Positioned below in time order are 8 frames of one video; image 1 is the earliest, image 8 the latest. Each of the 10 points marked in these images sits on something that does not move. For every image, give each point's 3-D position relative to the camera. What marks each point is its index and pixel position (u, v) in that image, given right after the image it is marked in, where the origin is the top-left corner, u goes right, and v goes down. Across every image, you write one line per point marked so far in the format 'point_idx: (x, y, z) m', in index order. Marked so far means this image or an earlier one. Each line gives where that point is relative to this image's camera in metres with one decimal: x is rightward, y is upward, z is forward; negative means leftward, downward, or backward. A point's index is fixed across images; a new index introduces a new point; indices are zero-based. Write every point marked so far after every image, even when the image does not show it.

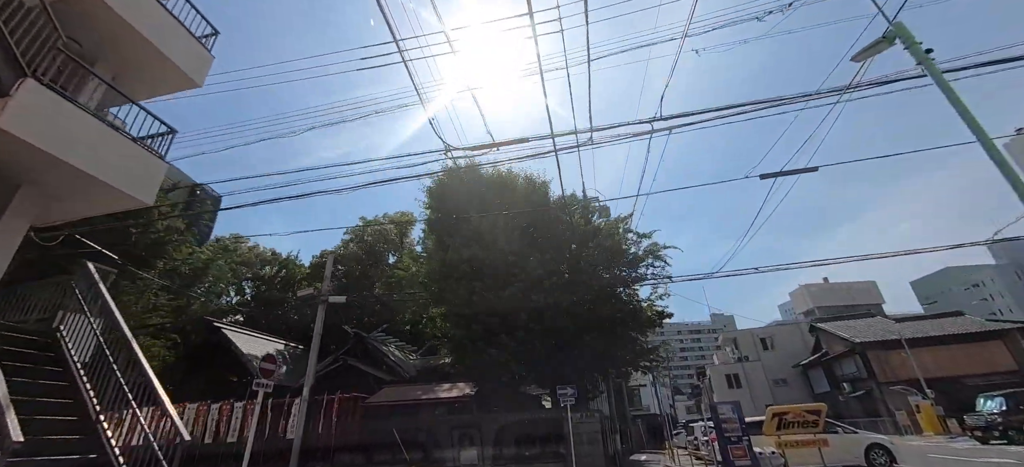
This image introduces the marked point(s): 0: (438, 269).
0: (-2.1, -0.9, +12.1) m
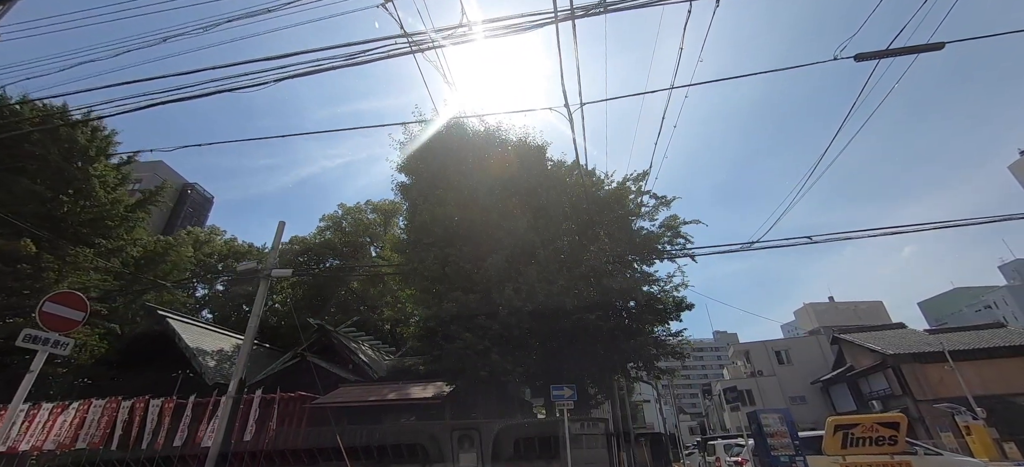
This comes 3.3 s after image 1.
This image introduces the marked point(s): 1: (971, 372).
0: (-2.4, -0.1, +9.9) m
1: (+21.5, -6.5, +19.8) m
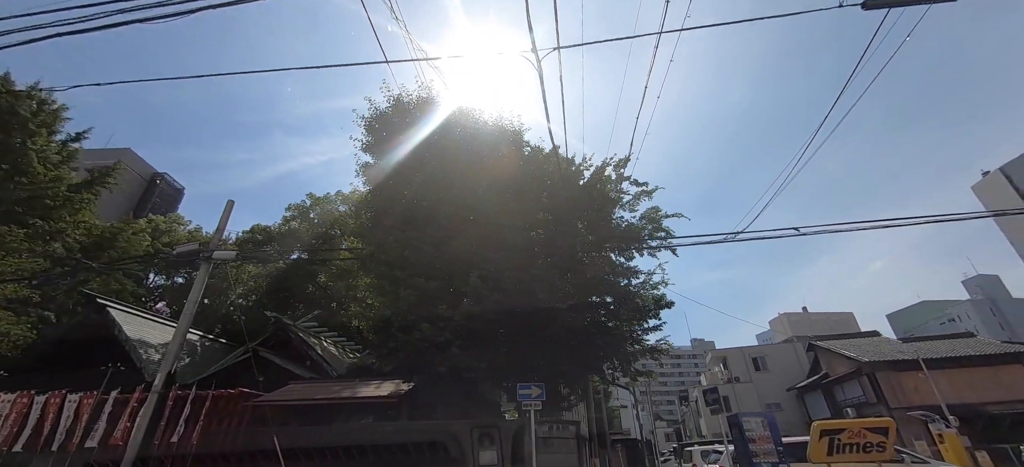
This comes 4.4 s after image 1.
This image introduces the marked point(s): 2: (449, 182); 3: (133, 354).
0: (-3.0, +0.2, +9.2) m
1: (+20.3, -6.9, +19.9) m
2: (-1.4, +1.1, +9.0) m
3: (-10.2, -3.2, +11.3) m
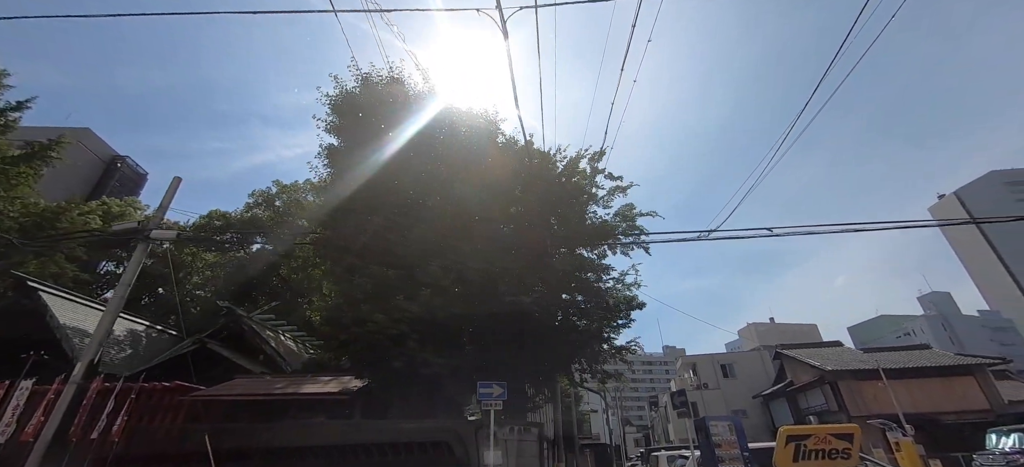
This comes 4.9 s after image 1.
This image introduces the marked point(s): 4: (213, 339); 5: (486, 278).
0: (-3.6, +0.5, +8.6) m
1: (+18.8, -7.6, +20.5) m
2: (-1.9, +1.3, +8.5) m
3: (-11.1, -2.7, +10.4) m
4: (-8.0, -2.8, +11.3) m
5: (-0.5, -0.8, +7.5) m
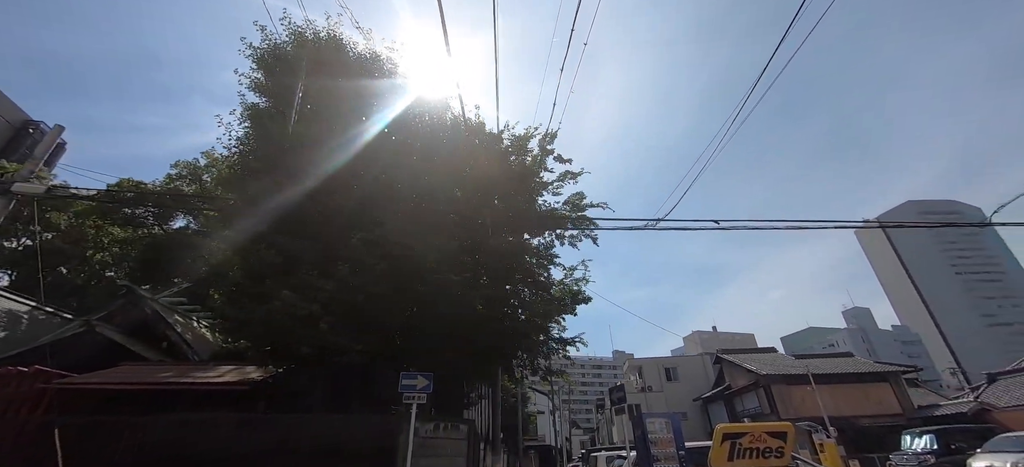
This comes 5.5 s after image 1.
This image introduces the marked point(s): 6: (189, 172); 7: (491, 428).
0: (-4.7, +1.0, +7.6) m
1: (+16.1, -8.2, +21.6) m
2: (-3.0, +1.8, +7.7) m
3: (-12.4, -1.8, +8.7) m
4: (-9.5, -2.0, +9.9) m
5: (-1.5, -0.4, +6.8) m
6: (-12.7, +2.4, +16.5) m
7: (-0.5, -4.7, +10.2) m
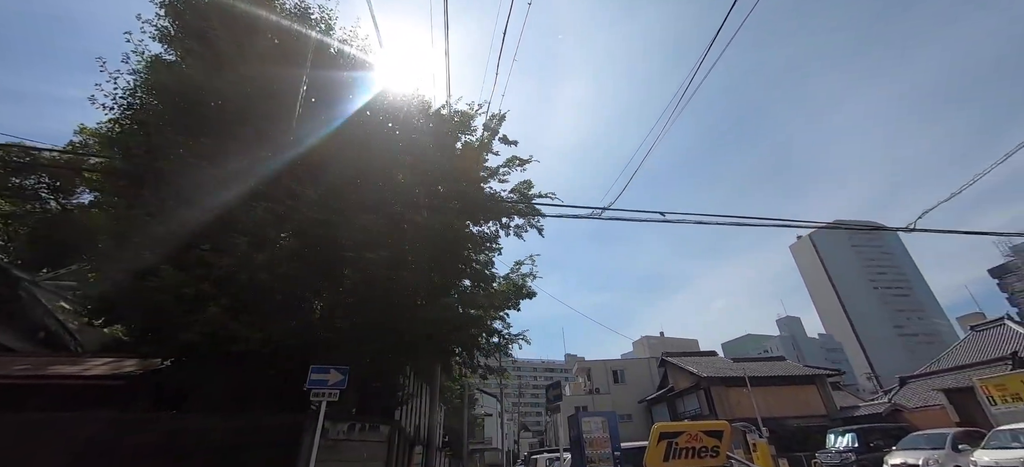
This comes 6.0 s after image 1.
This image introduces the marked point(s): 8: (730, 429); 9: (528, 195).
0: (-5.6, +1.5, +6.6) m
1: (+13.2, -8.6, +22.5) m
2: (-3.9, +2.1, +6.9) m
3: (-13.5, -1.0, +6.9) m
4: (-10.8, -1.4, +8.4) m
5: (-2.5, -0.1, +6.1) m
6: (-14.4, +3.2, +14.7) m
7: (-2.0, -4.4, +9.6) m
8: (+3.2, -2.8, +6.1) m
9: (+0.3, +0.8, +8.7) m
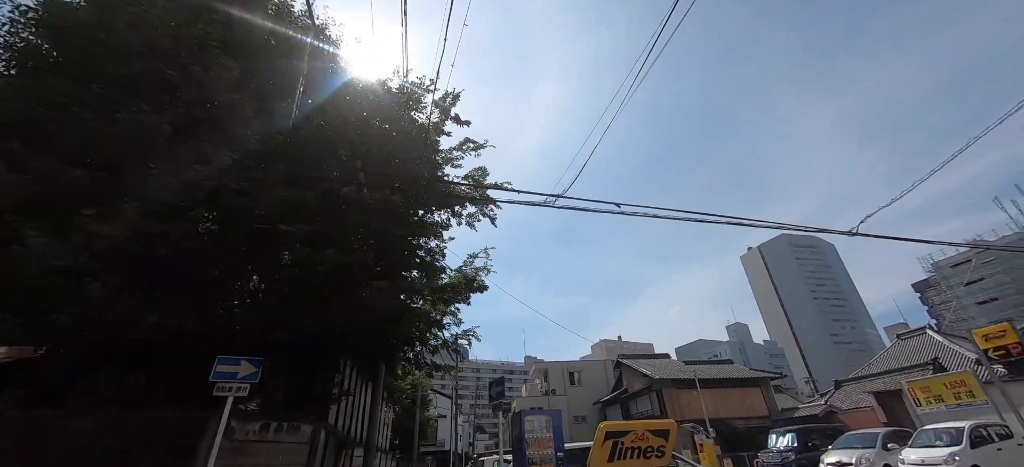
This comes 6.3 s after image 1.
0: (-6.3, +1.9, +5.7) m
1: (+10.7, -8.9, +23.0) m
2: (-4.6, +2.5, +6.1) m
3: (-14.3, -0.3, +5.3) m
4: (-11.7, -0.8, +7.0) m
5: (-3.2, +0.2, +5.5) m
6: (-15.7, +3.9, +13.0) m
7: (-3.1, -4.1, +8.9) m
8: (+2.3, -2.7, +5.9) m
9: (-0.6, +1.0, +8.3) m
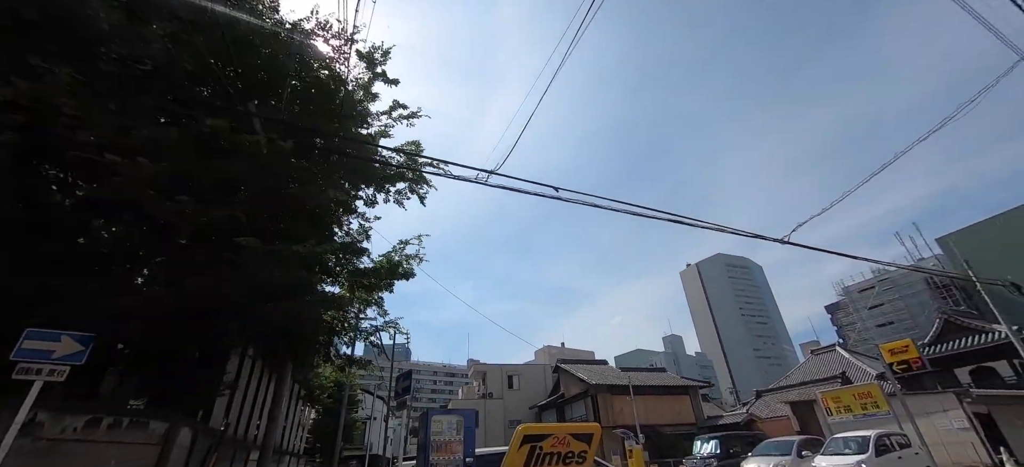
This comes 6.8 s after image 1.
0: (-7.1, +2.6, +4.3) m
1: (+7.1, -9.4, +23.4) m
2: (-5.4, +3.1, +4.9) m
3: (-15.1, +1.0, +3.0) m
4: (-12.7, +0.3, +5.0) m
5: (-4.0, +0.7, +4.4) m
6: (-17.1, +5.2, +10.6) m
7: (-4.7, -3.6, +7.8) m
8: (+1.2, -2.6, +5.5) m
9: (-1.8, +1.3, +7.6) m
